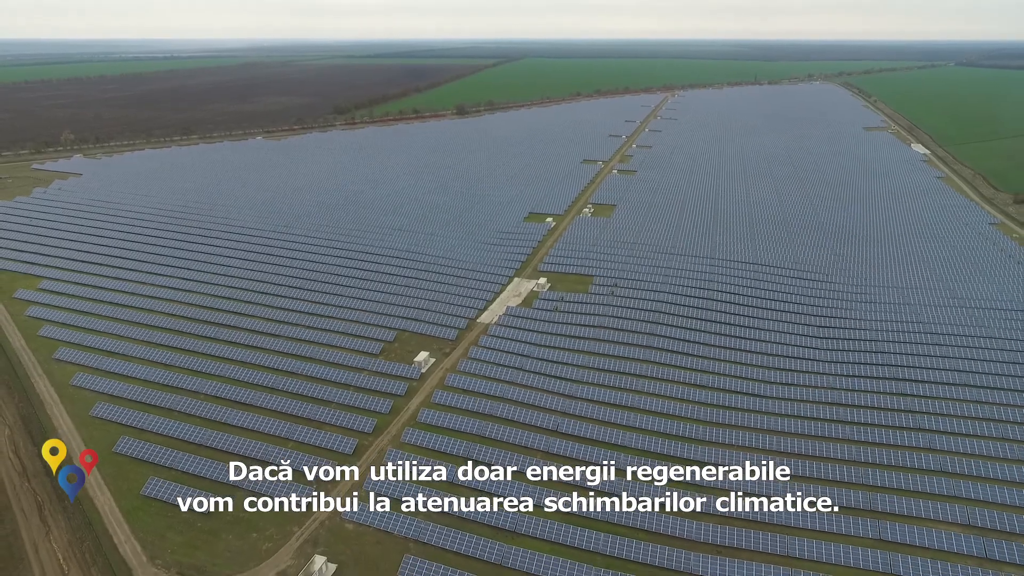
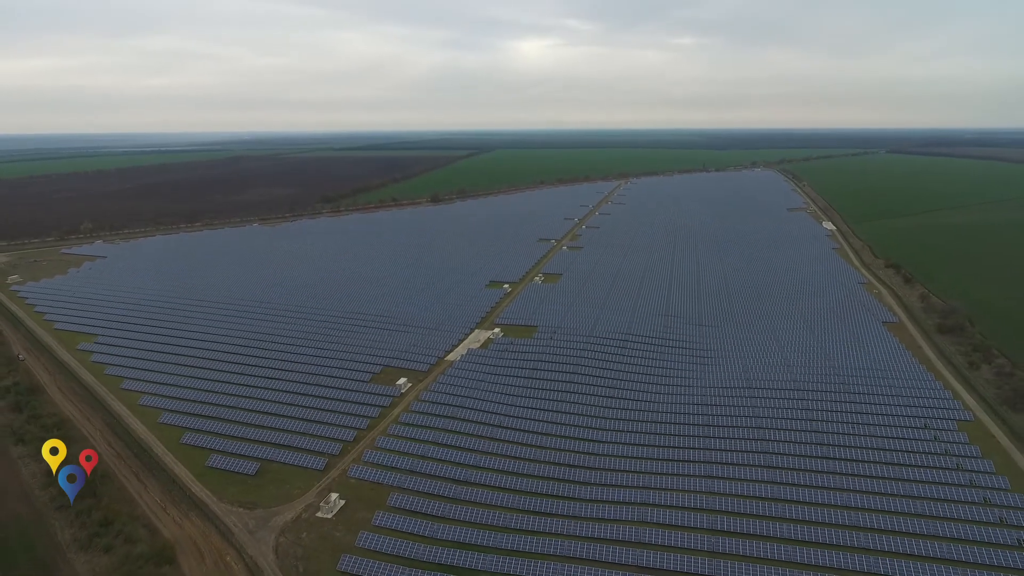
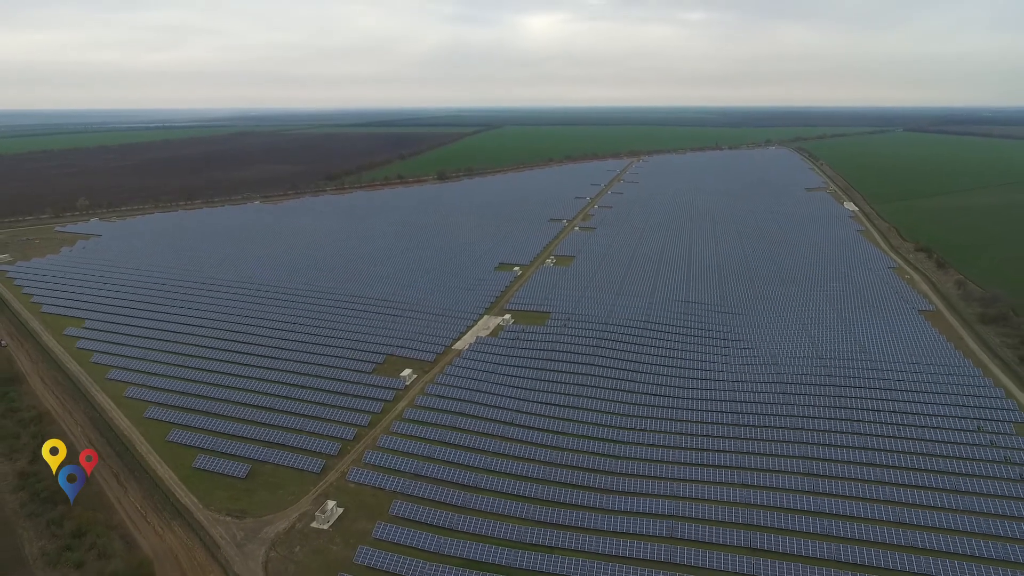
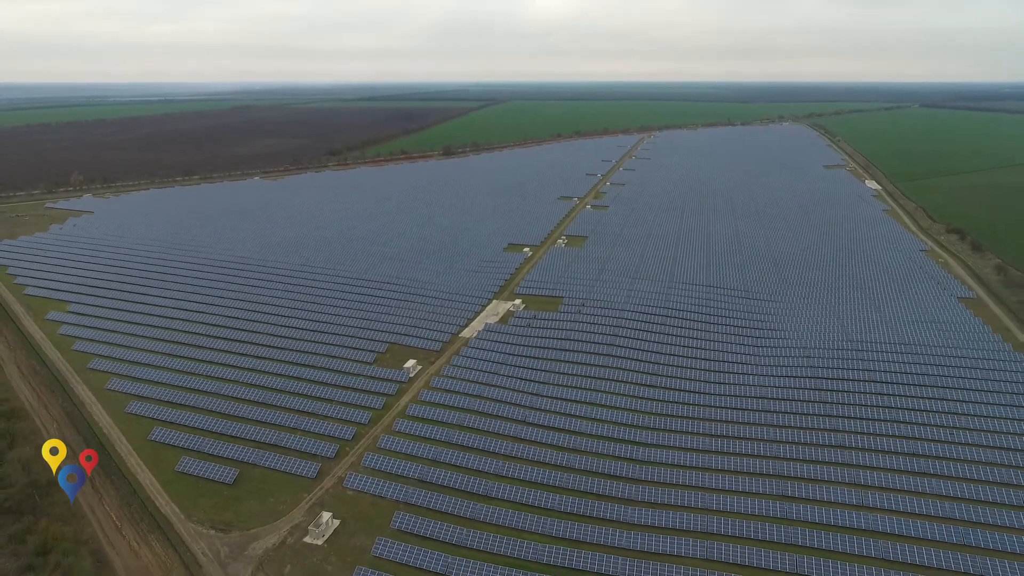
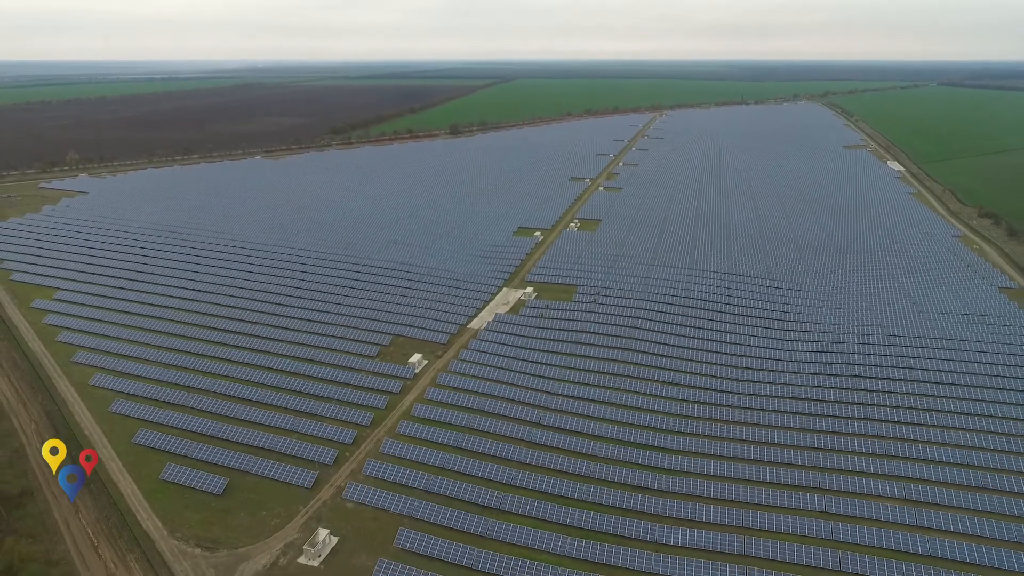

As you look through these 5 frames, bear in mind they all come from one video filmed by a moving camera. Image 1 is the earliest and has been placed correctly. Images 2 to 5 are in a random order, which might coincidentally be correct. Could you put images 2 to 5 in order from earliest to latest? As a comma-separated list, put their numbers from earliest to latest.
5, 4, 3, 2
